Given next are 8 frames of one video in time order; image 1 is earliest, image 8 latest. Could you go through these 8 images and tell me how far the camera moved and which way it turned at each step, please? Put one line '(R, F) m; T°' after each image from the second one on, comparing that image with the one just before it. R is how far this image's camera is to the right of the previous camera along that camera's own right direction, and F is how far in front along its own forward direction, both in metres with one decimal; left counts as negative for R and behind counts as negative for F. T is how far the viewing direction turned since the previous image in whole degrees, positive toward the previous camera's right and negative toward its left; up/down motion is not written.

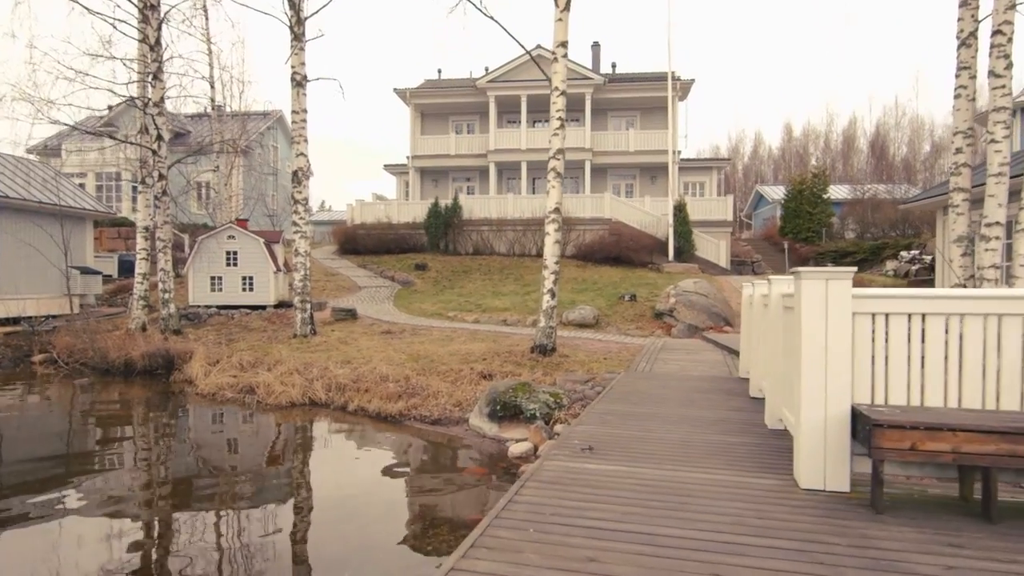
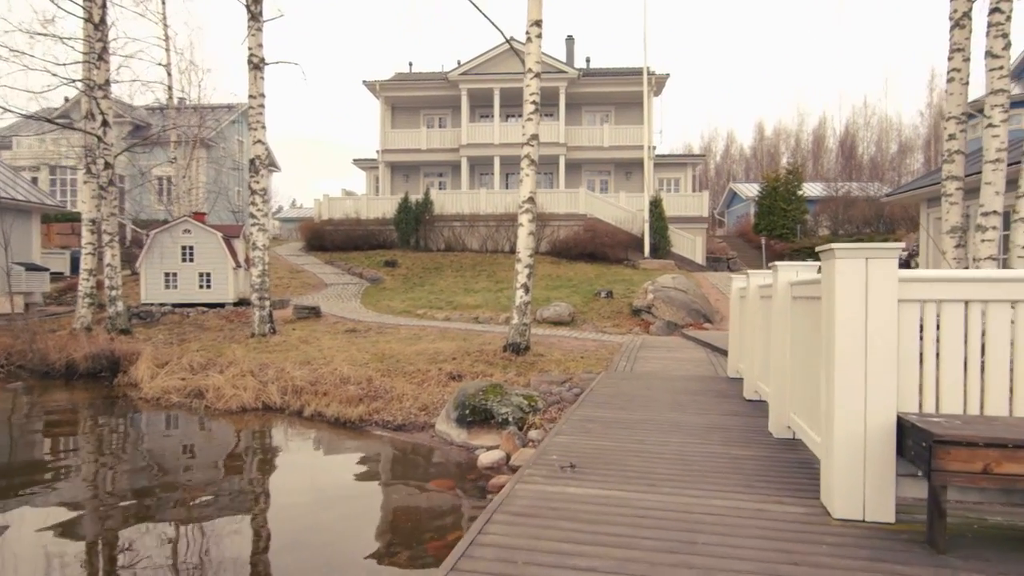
(0.0, +0.7) m; +2°
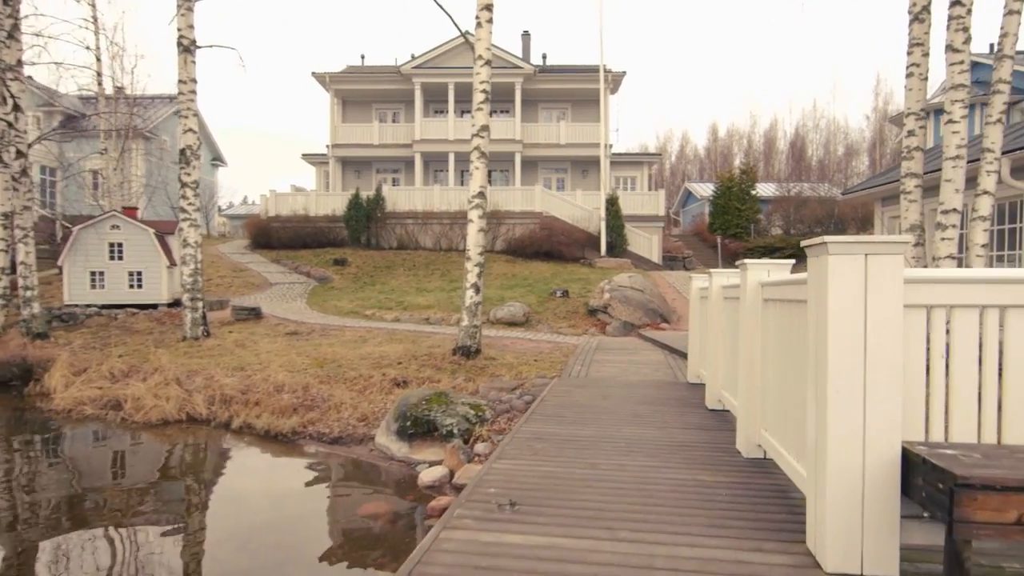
(+0.1, +0.5) m; +4°
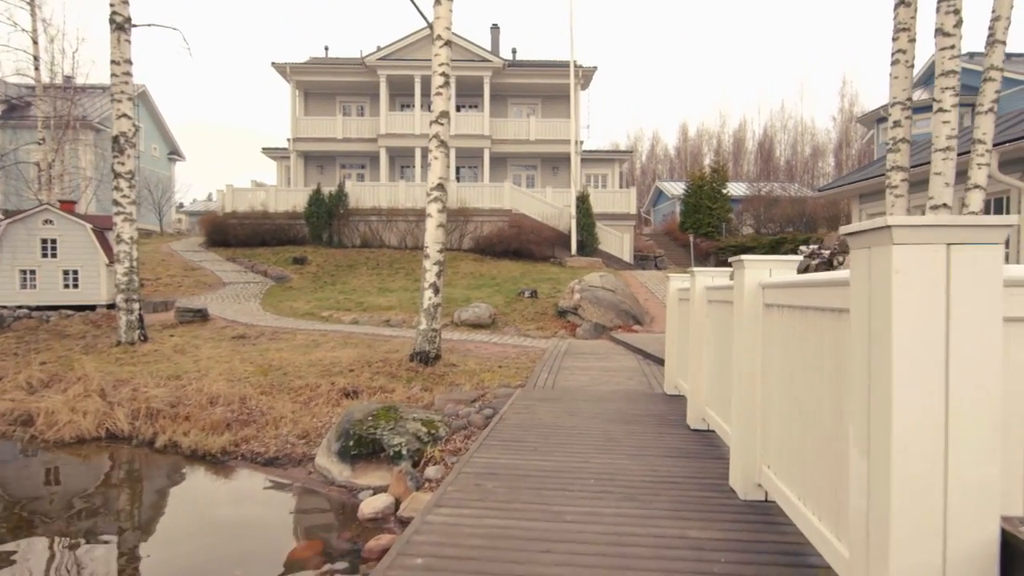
(+0.1, +0.7) m; +3°
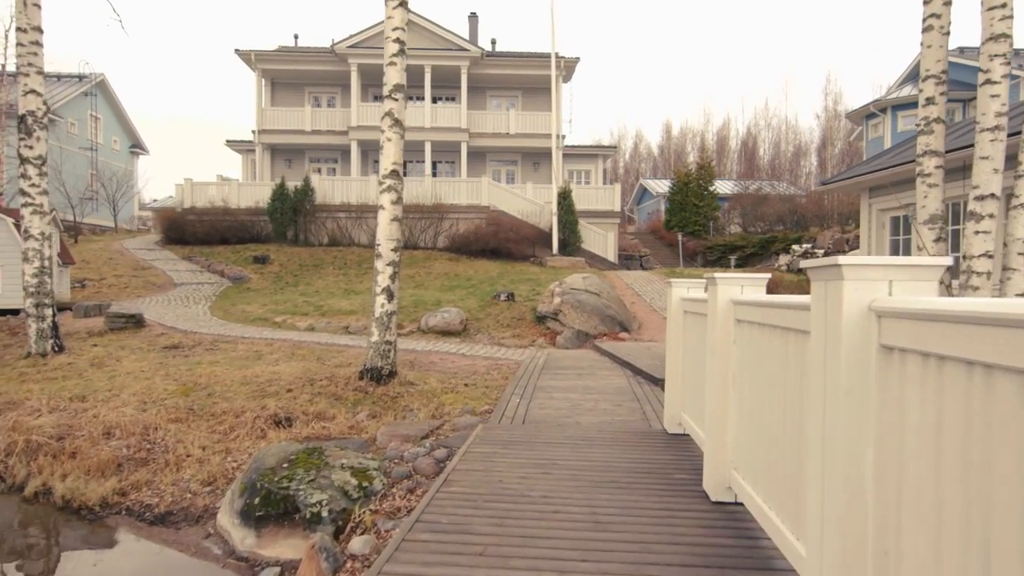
(+0.2, +1.3) m; +2°
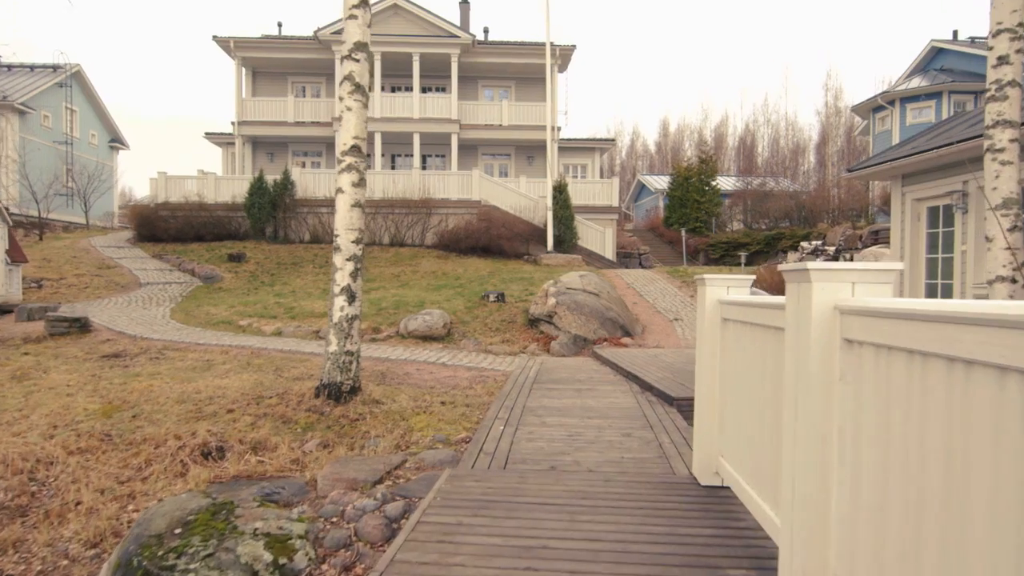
(+0.1, +1.2) m; 0°
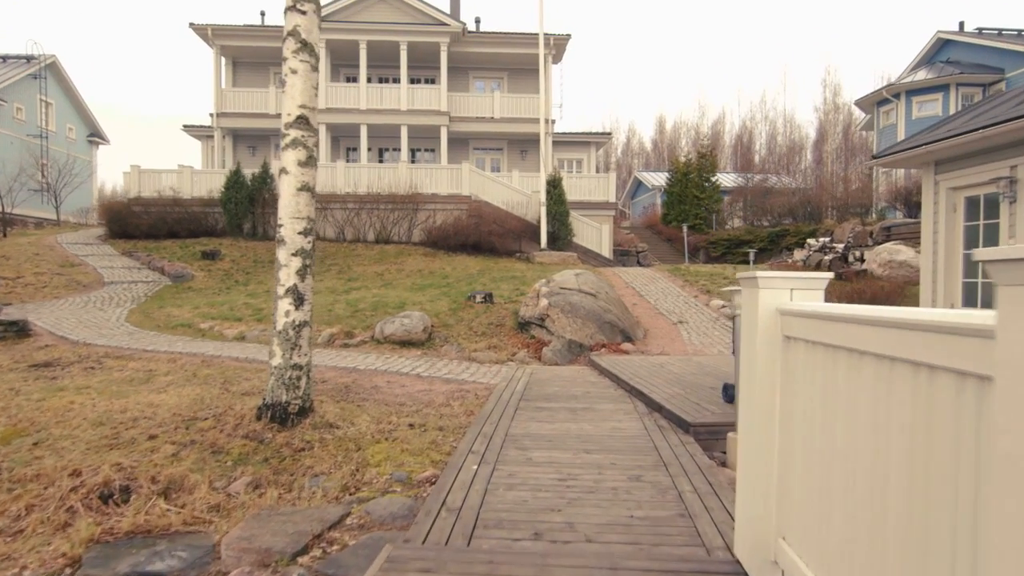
(+0.1, +1.1) m; 0°
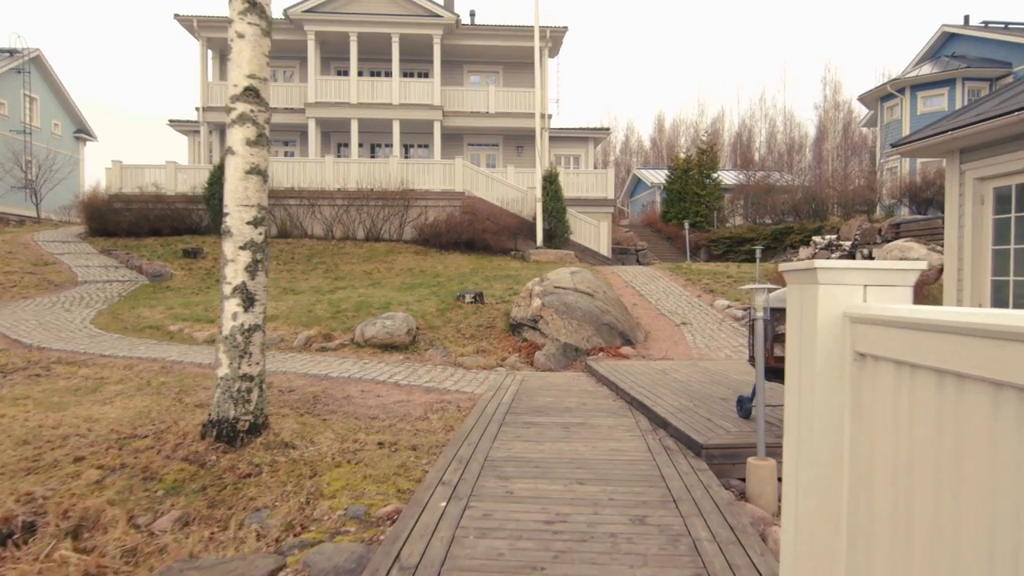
(+0.1, +0.7) m; 0°
